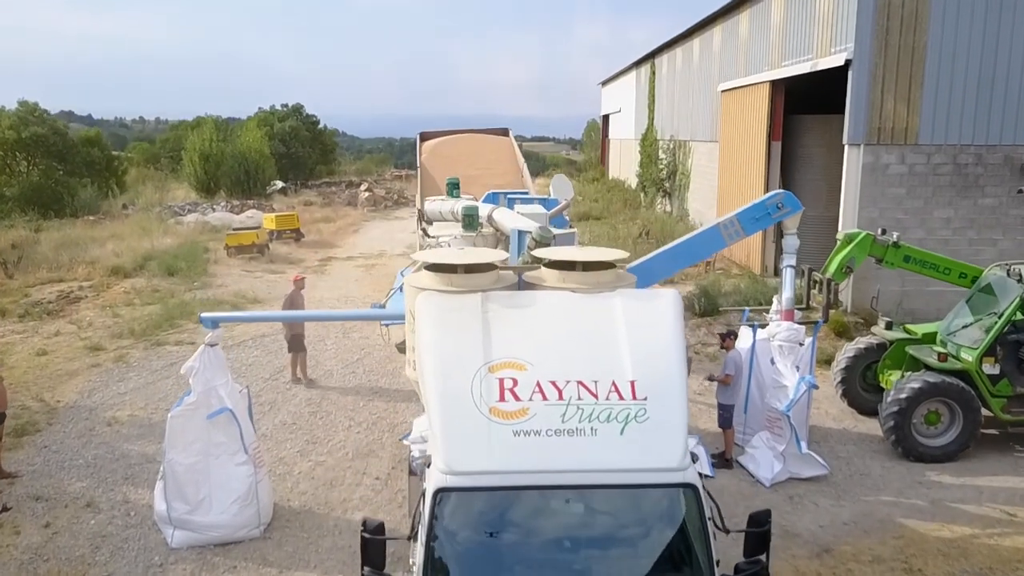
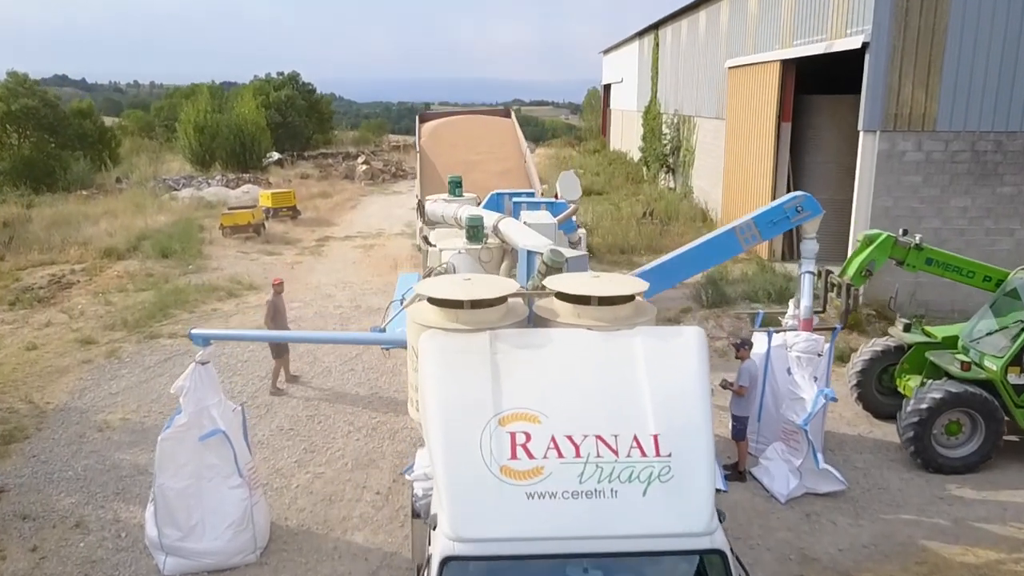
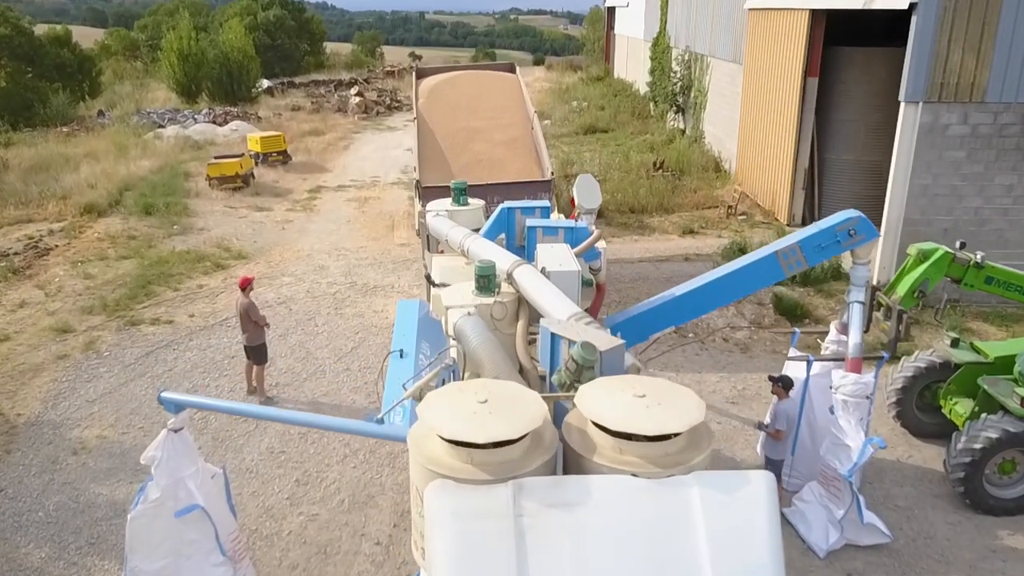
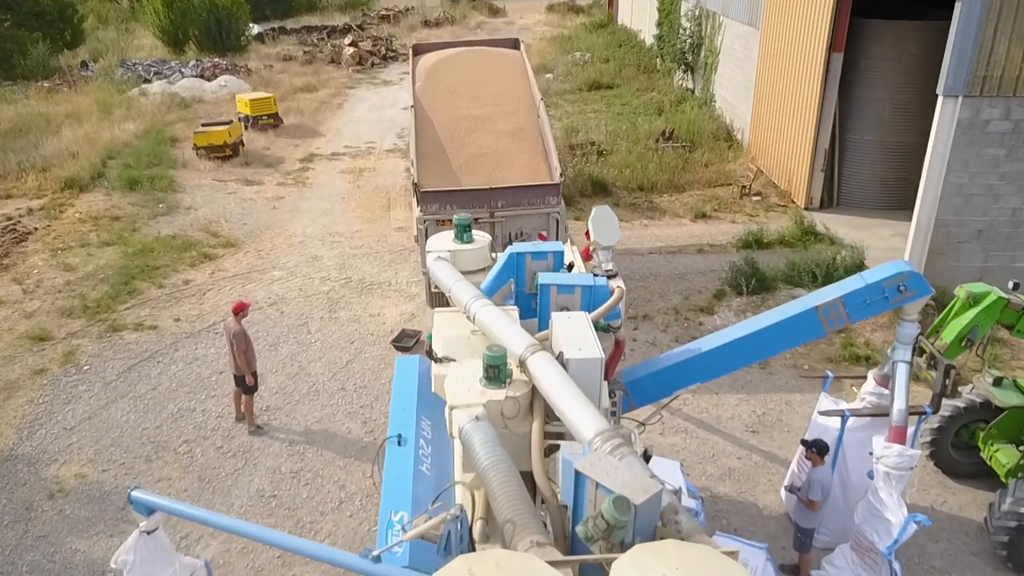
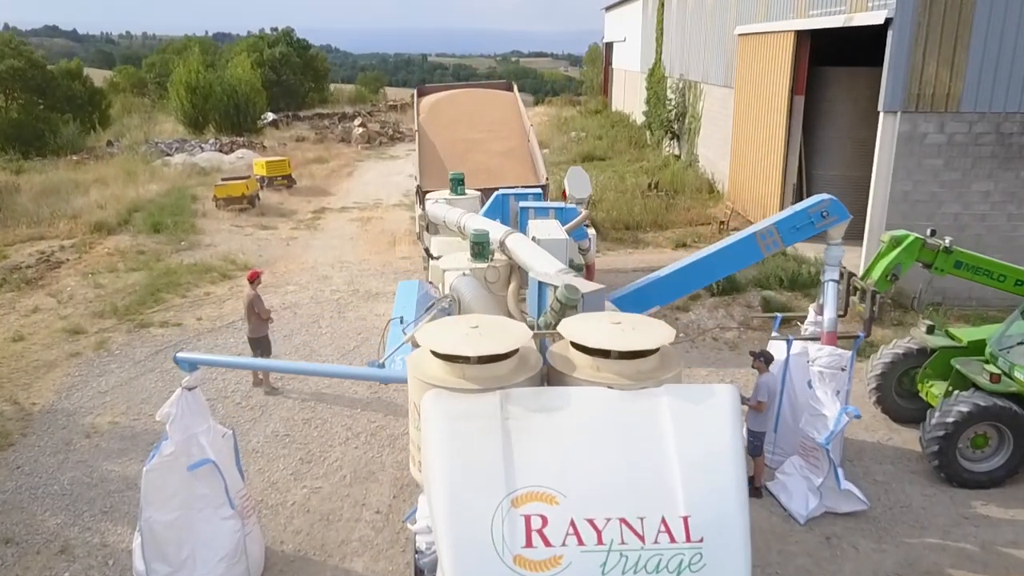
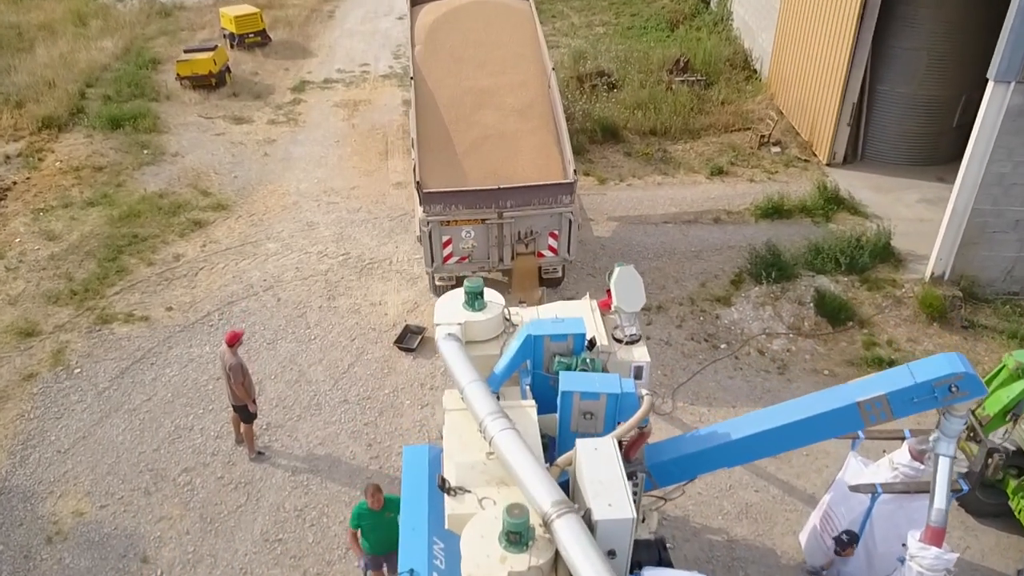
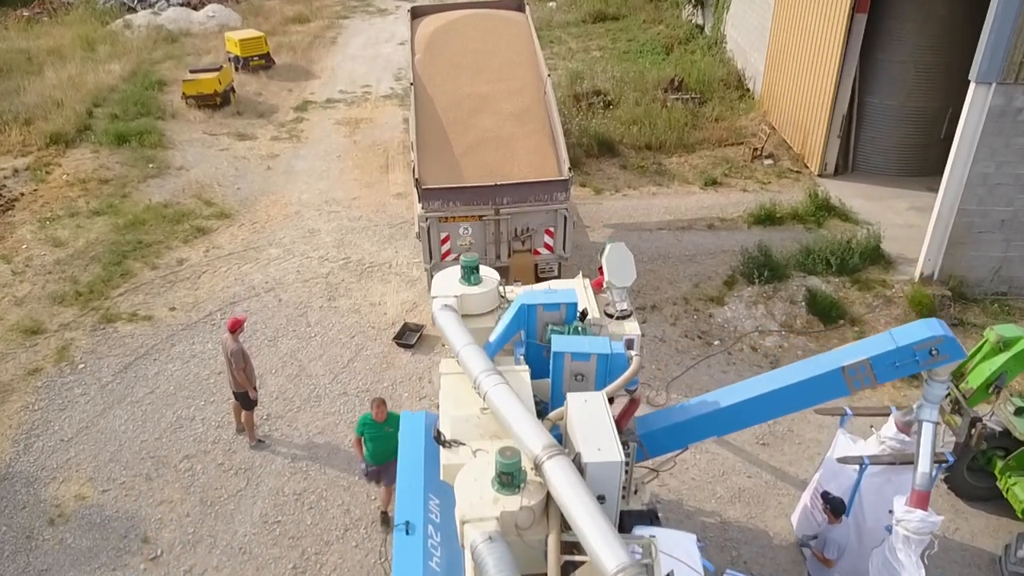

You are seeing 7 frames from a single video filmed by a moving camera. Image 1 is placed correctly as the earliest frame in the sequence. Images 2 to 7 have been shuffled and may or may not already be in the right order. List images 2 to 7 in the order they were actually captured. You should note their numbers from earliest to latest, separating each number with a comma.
2, 5, 3, 4, 7, 6
